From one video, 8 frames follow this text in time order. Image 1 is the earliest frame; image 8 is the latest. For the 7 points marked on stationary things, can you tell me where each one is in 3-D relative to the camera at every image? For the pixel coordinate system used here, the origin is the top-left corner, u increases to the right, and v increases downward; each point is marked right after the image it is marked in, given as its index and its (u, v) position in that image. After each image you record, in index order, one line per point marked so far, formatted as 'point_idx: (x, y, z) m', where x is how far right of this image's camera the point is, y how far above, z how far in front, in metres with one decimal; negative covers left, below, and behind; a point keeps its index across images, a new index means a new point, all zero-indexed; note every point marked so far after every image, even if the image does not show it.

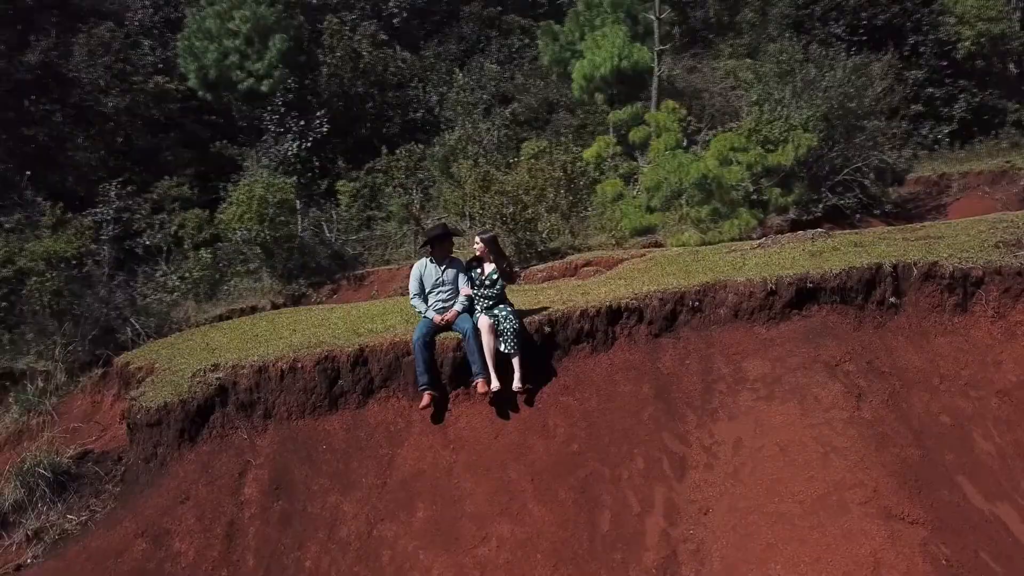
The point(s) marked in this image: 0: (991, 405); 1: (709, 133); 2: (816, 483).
0: (+3.7, -0.9, +6.2) m
1: (+4.1, +3.4, +17.2) m
2: (+2.1, -1.3, +5.4) m
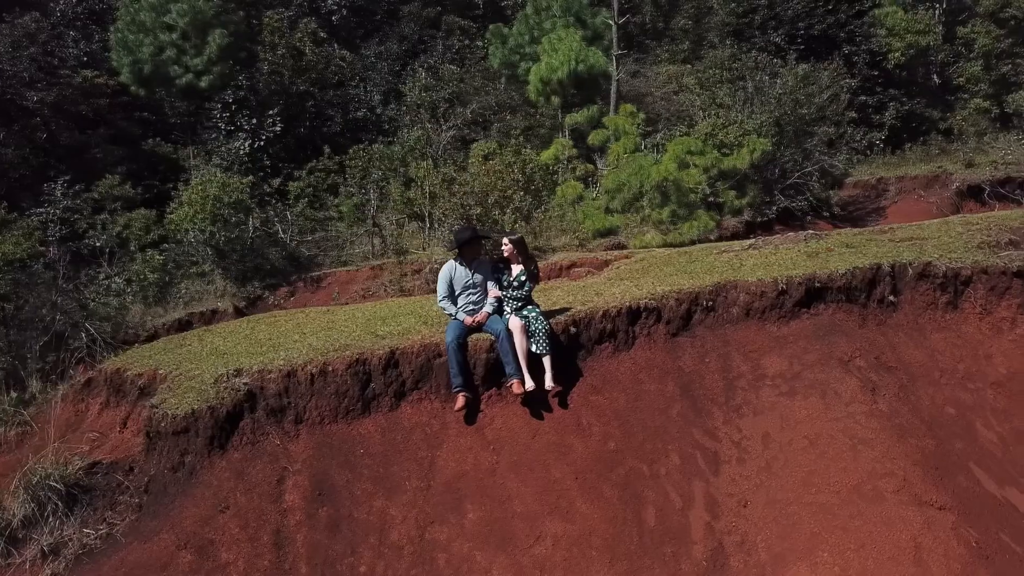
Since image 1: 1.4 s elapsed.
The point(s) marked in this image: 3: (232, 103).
0: (+3.9, -0.9, +6.6) m
1: (+3.3, +3.3, +17.6) m
2: (+2.4, -1.3, +5.6) m
3: (-6.3, +4.1, +18.1) m
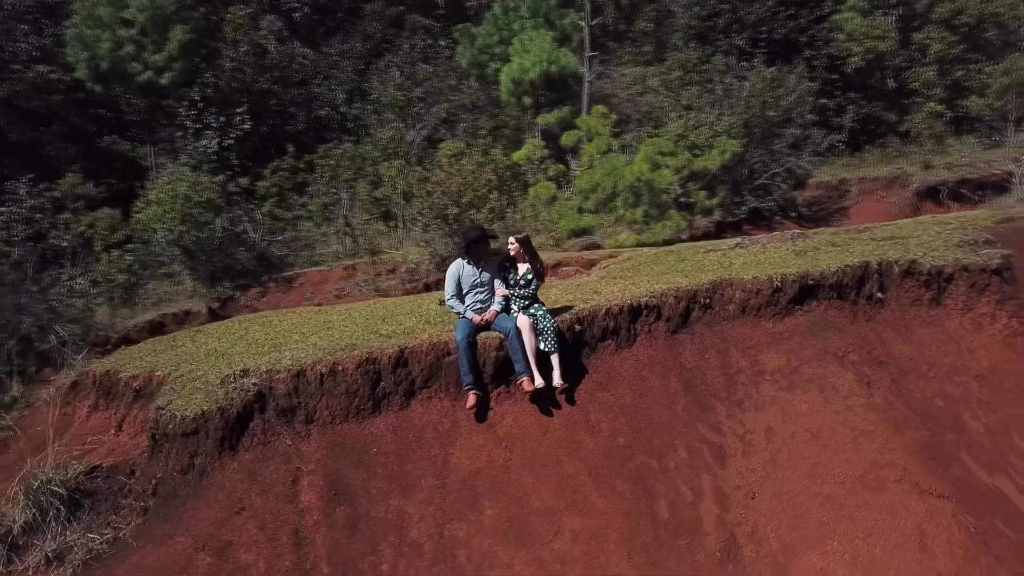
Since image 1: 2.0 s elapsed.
0: (+3.9, -0.9, +6.9) m
1: (+2.7, +3.4, +17.8) m
2: (+2.5, -1.3, +5.8) m
3: (-6.9, +4.1, +17.8) m
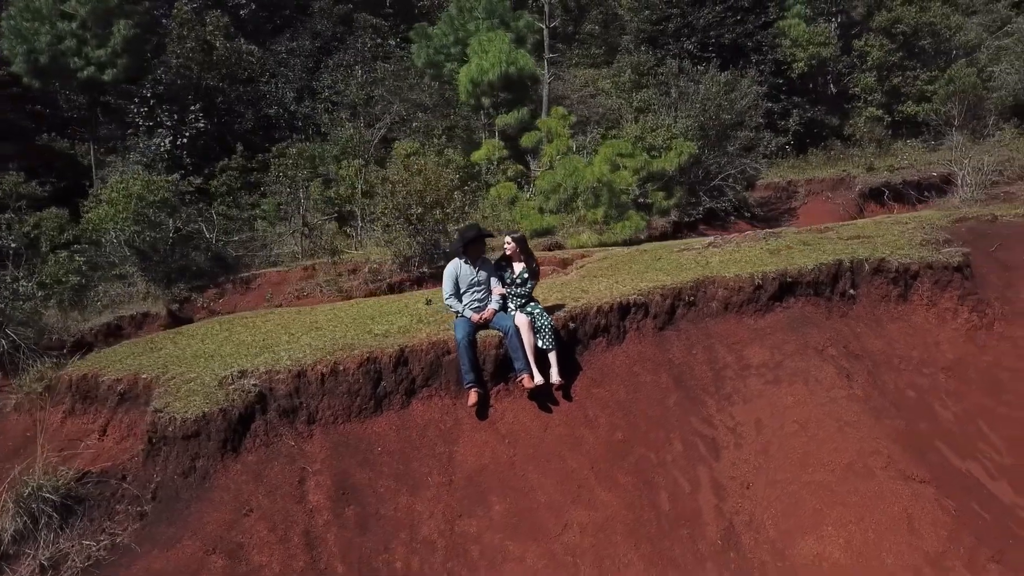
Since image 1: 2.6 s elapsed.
0: (+3.9, -0.8, +7.3) m
1: (+1.8, +3.4, +18.1) m
2: (+2.5, -1.2, +6.1) m
3: (-7.8, +4.1, +17.3) m
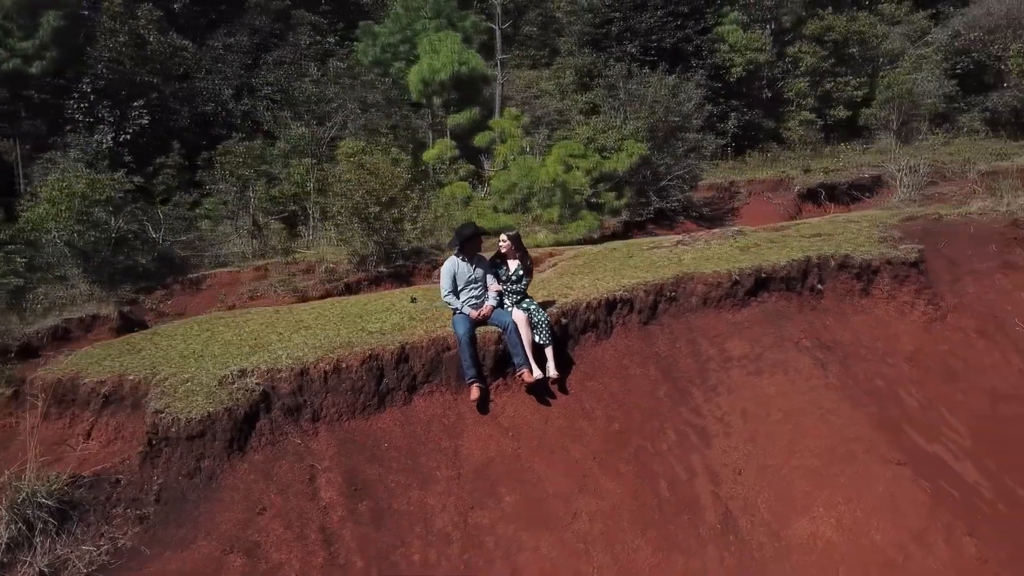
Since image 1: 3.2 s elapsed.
0: (+3.8, -0.8, +7.7) m
1: (+0.7, +3.4, +18.3) m
2: (+2.5, -1.2, +6.4) m
3: (-8.7, +4.0, +16.7) m
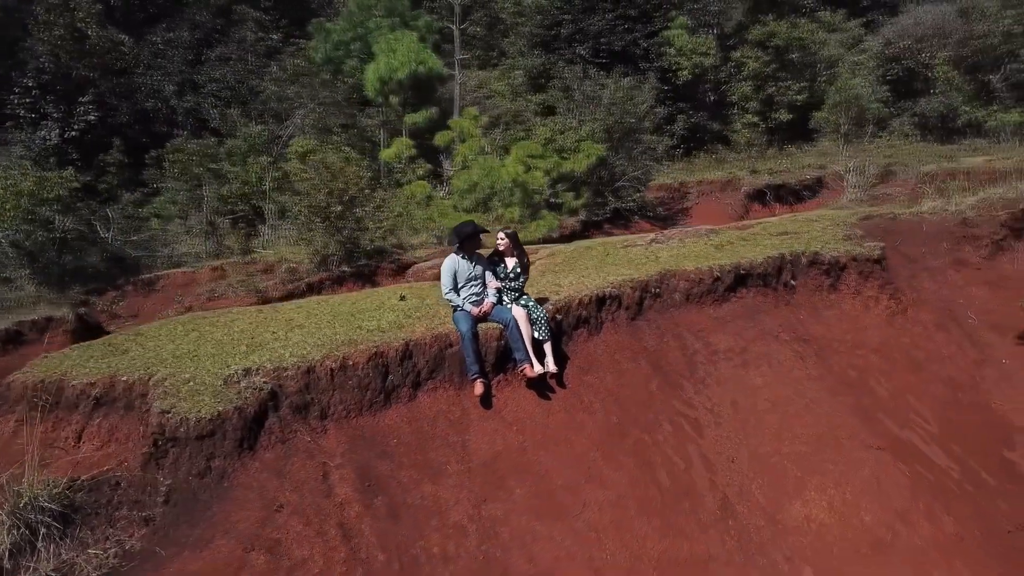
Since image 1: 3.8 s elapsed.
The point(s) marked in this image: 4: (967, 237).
0: (+3.6, -0.7, +8.1) m
1: (-0.2, +3.4, +18.5) m
2: (+2.5, -1.2, +6.7) m
3: (-9.5, +4.0, +16.1) m
4: (+5.8, +0.7, +10.3) m
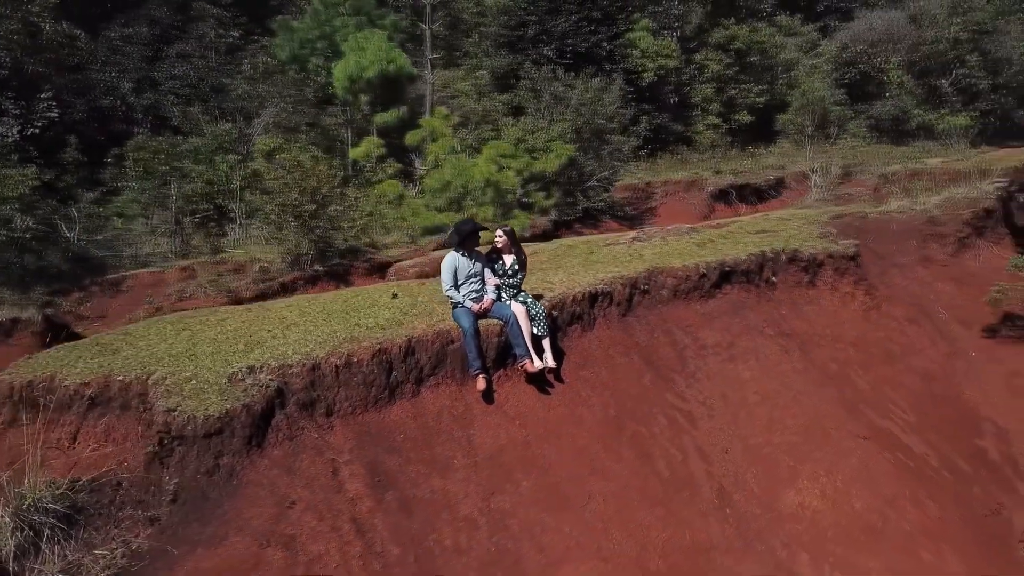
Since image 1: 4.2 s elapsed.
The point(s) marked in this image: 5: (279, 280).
0: (+3.6, -0.7, +8.4) m
1: (-0.9, +3.5, +18.5) m
2: (+2.5, -1.1, +6.9) m
3: (-10.1, +4.0, +15.7) m
4: (+5.6, +0.7, +10.7) m
5: (-3.7, +0.1, +13.1) m
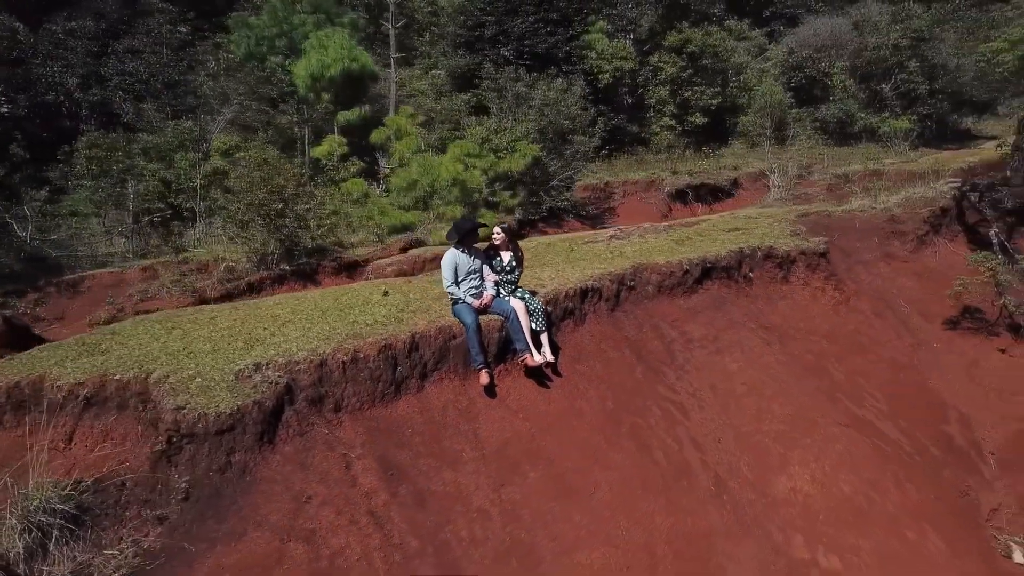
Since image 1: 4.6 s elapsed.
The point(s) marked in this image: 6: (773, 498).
0: (+3.4, -0.6, +8.8) m
1: (-1.7, +3.5, +18.6) m
2: (+2.4, -1.1, +7.2) m
3: (-10.7, +4.0, +15.1) m
4: (+5.3, +0.8, +11.2) m
5: (-4.1, +0.1, +12.9) m
6: (+2.1, -1.7, +6.4) m
